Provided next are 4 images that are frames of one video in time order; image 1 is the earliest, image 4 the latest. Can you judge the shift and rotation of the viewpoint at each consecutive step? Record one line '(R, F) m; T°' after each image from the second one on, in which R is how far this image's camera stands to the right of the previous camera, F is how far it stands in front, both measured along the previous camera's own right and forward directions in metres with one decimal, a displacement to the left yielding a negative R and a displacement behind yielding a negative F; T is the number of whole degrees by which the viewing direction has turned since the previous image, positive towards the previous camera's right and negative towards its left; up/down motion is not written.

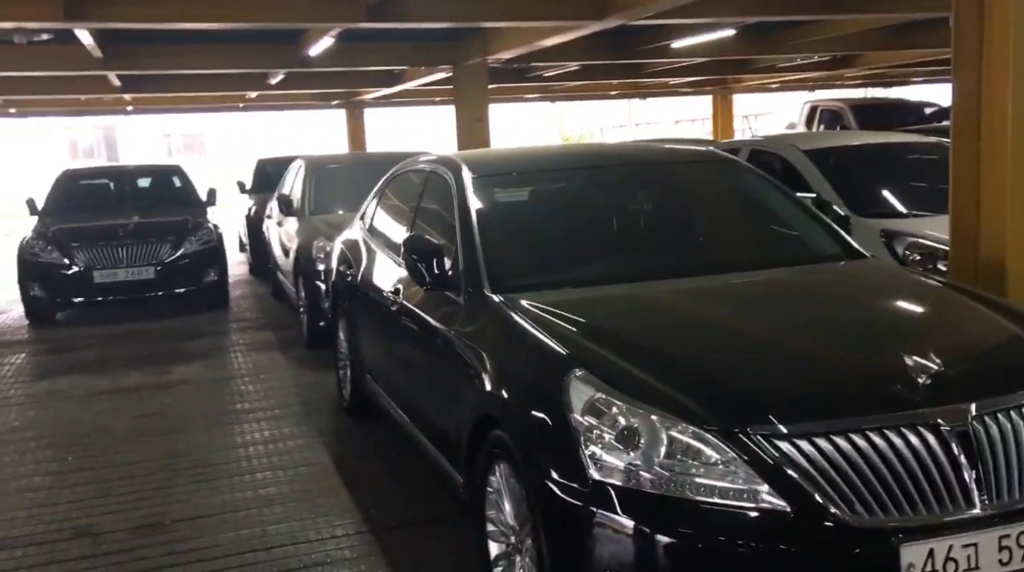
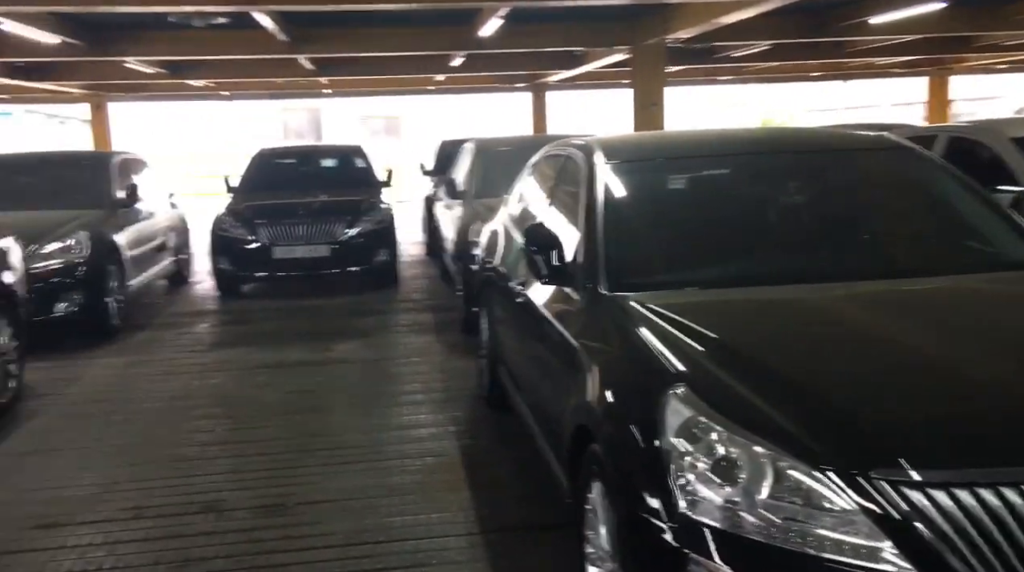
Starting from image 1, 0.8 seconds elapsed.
(+0.2, +0.2) m; -12°
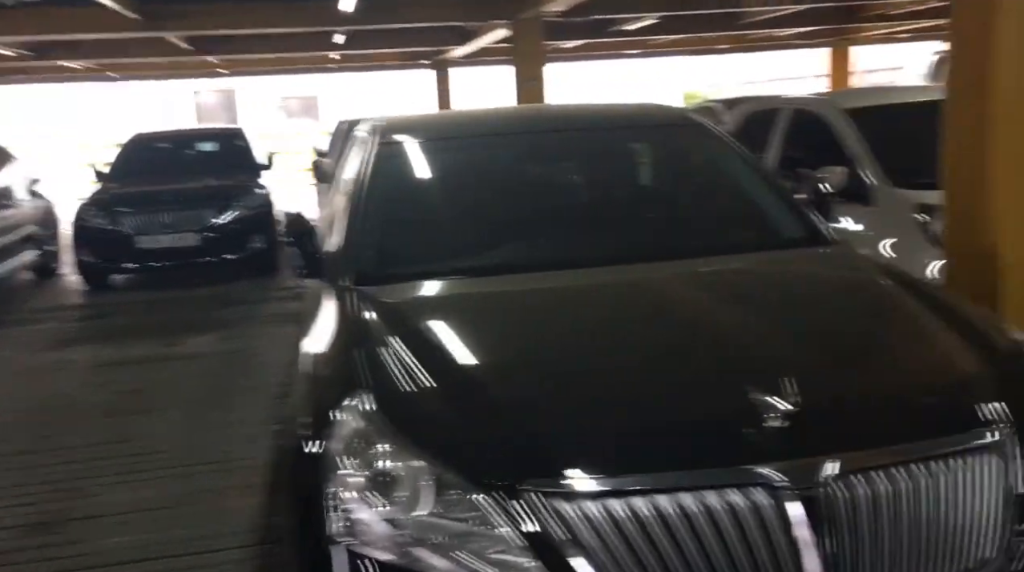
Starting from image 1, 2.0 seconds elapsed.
(+0.5, +0.2) m; +3°
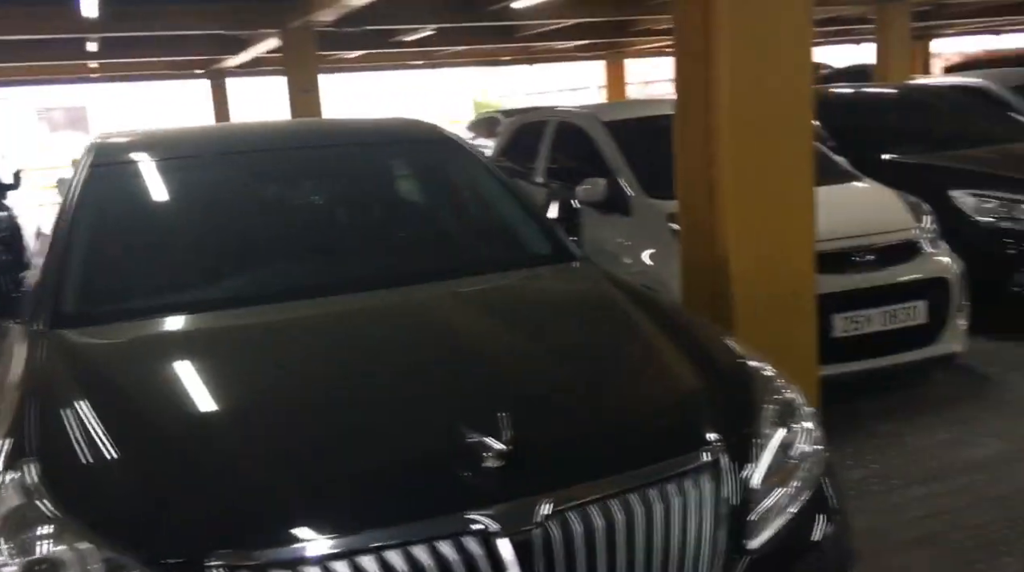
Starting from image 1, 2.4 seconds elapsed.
(+0.2, +0.1) m; +12°
